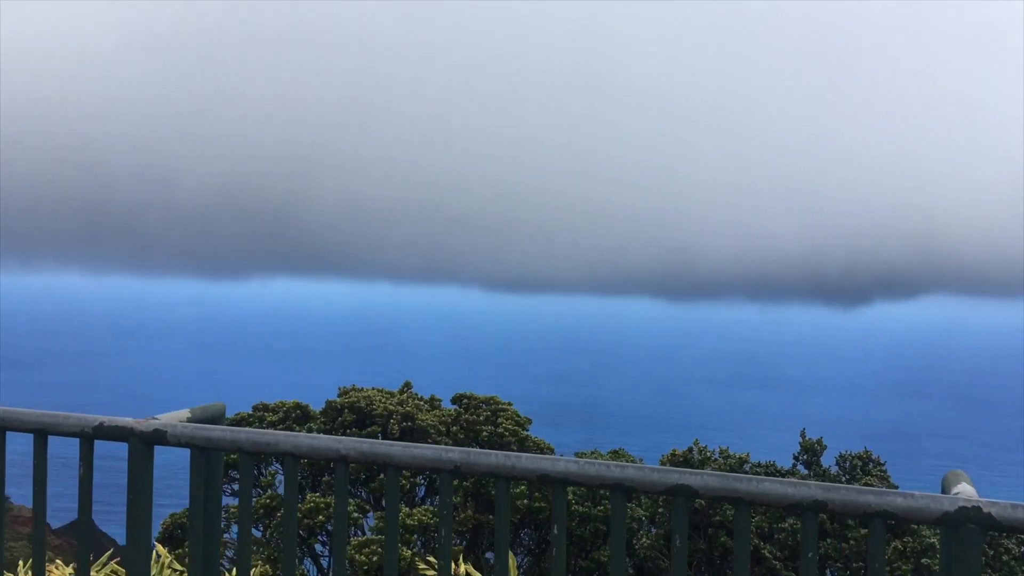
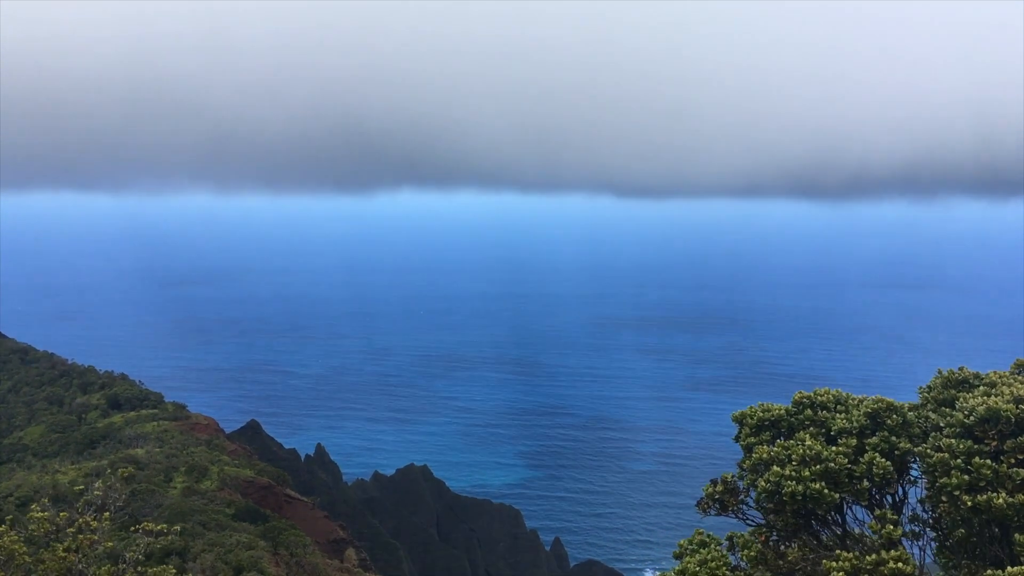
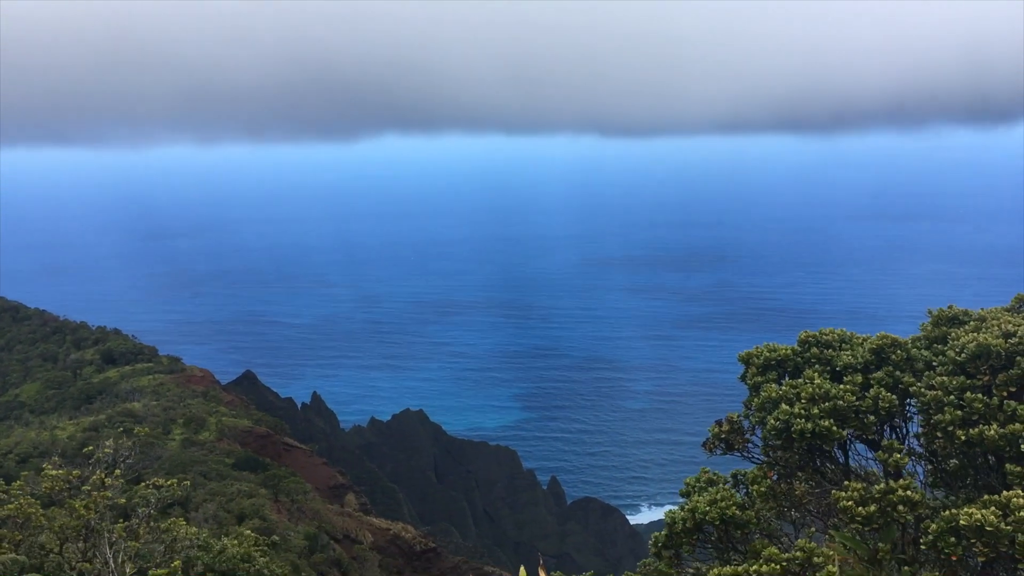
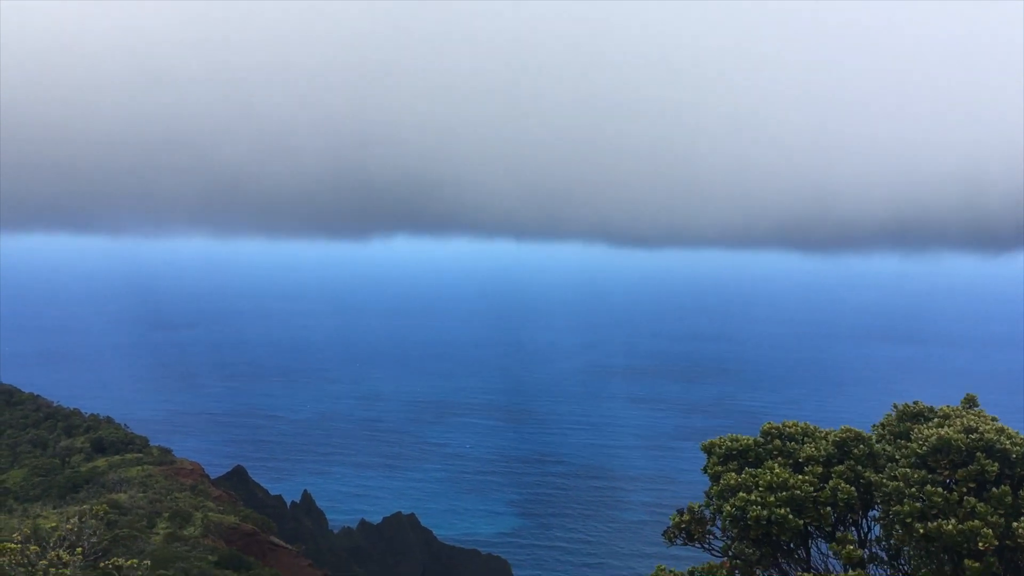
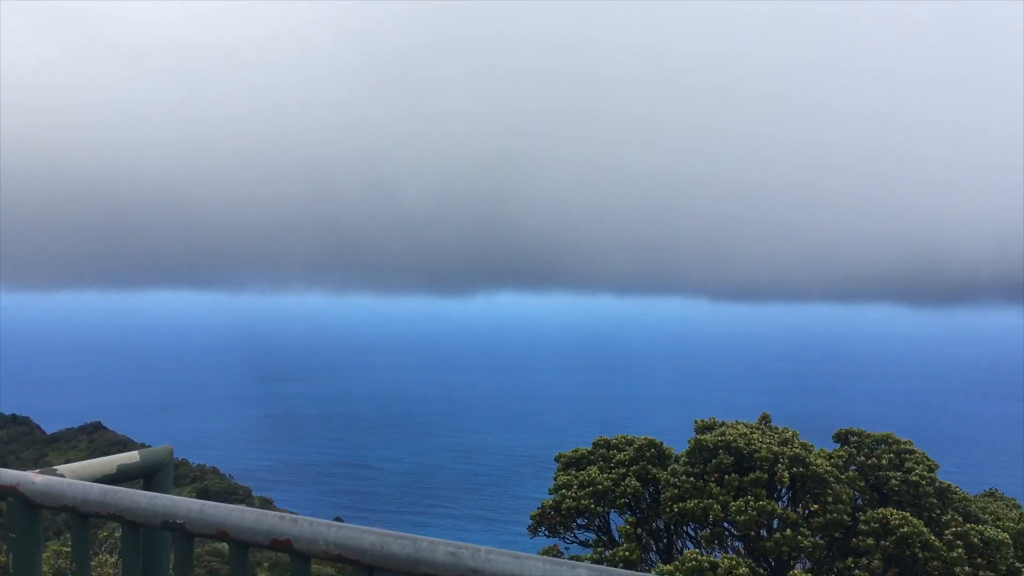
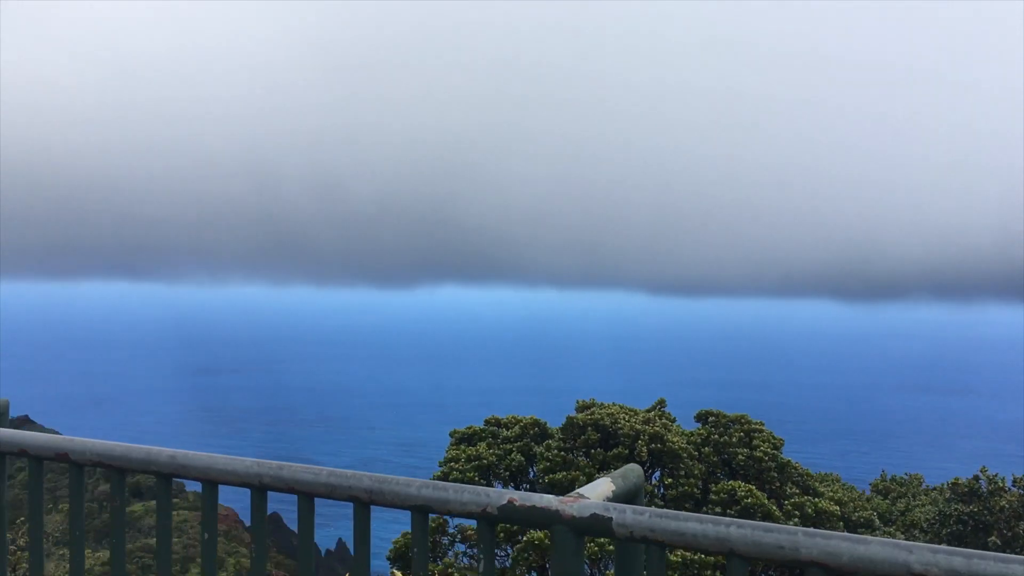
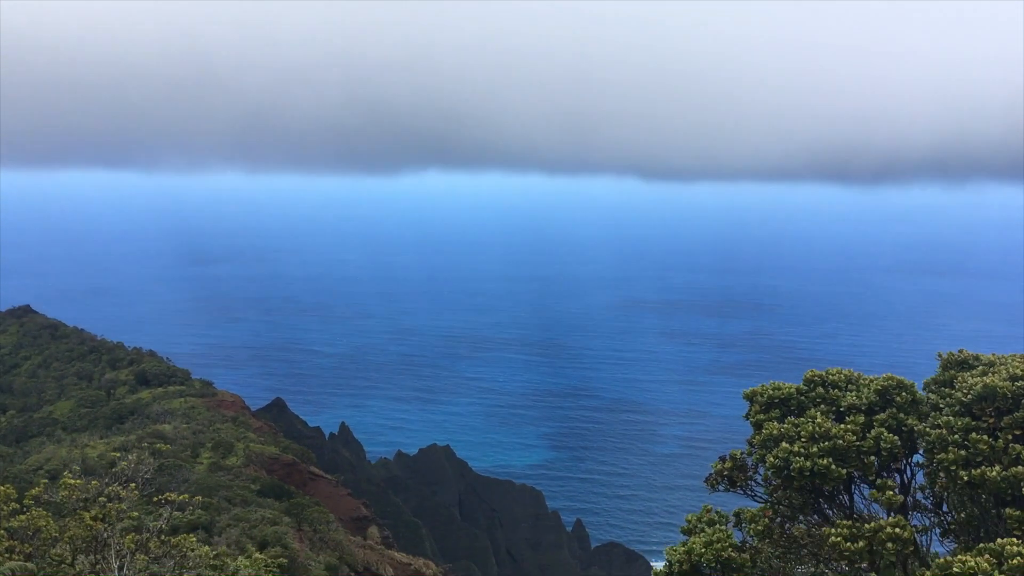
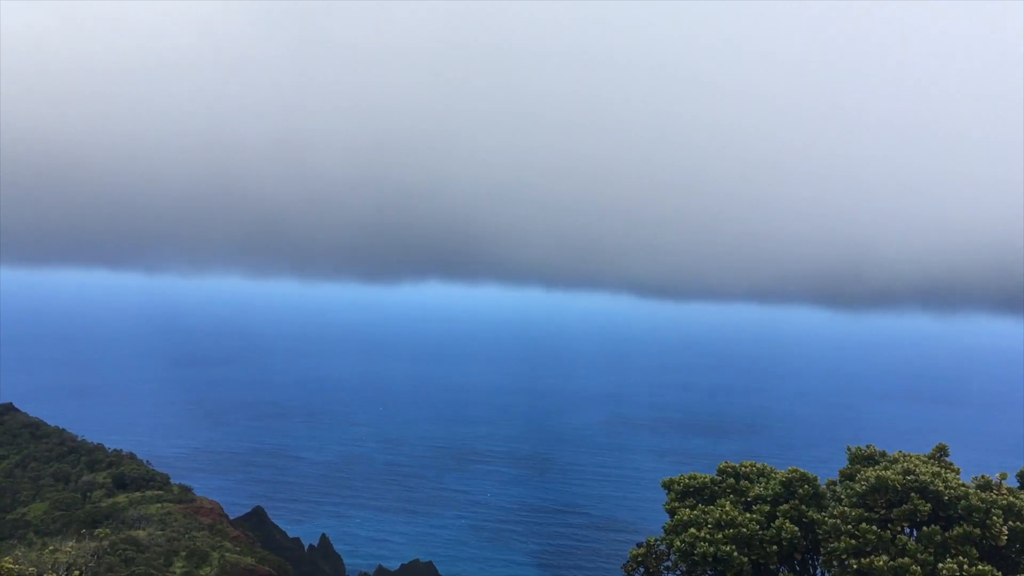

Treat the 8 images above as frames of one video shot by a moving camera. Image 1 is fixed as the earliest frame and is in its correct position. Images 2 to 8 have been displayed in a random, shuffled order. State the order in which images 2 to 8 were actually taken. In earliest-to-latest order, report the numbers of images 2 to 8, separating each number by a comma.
6, 5, 8, 4, 7, 2, 3
